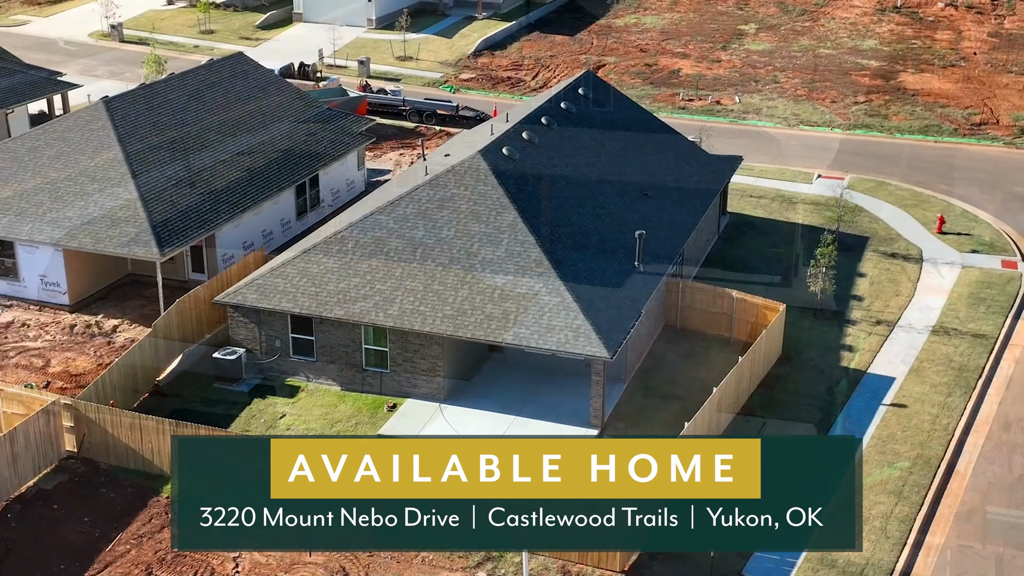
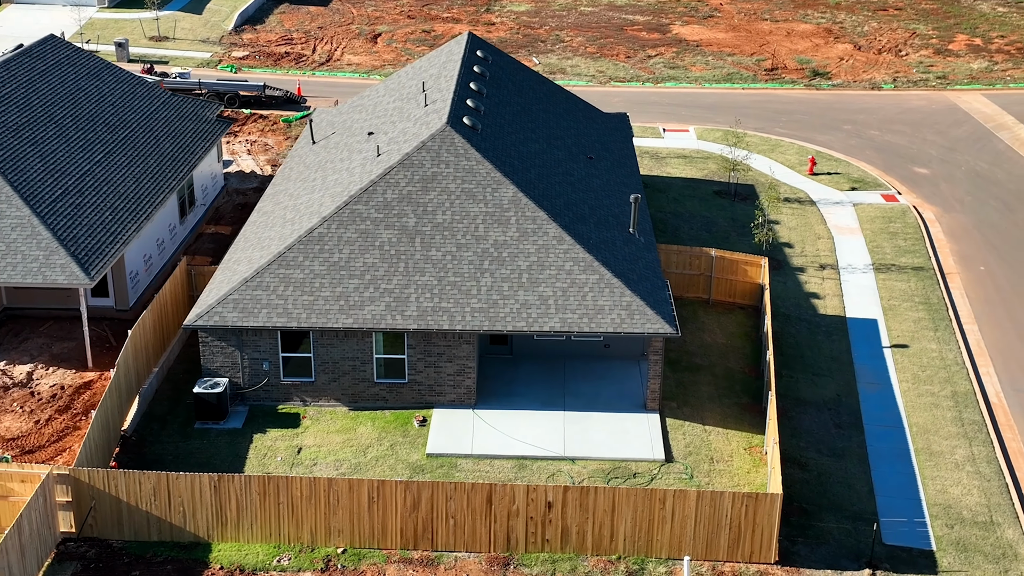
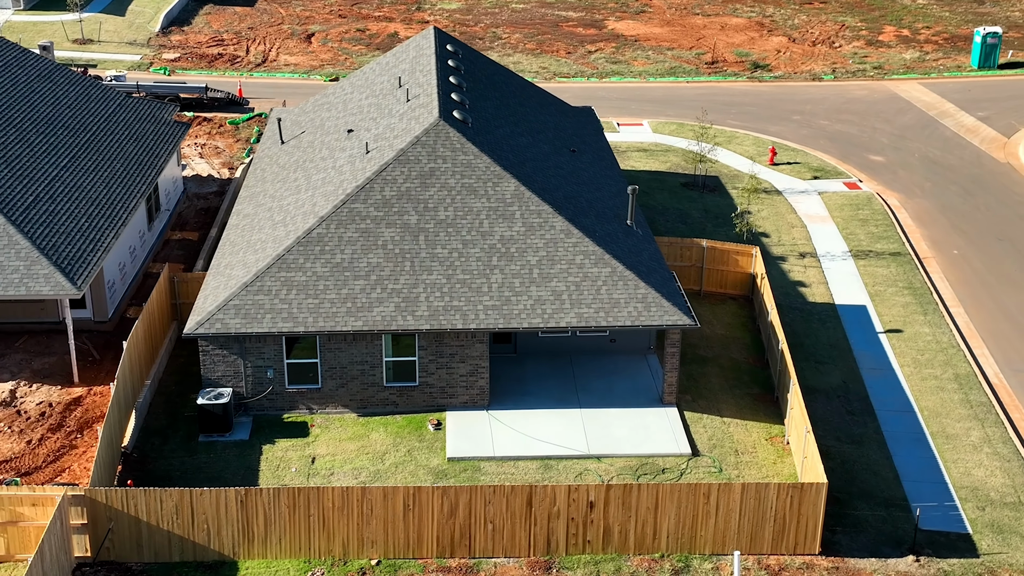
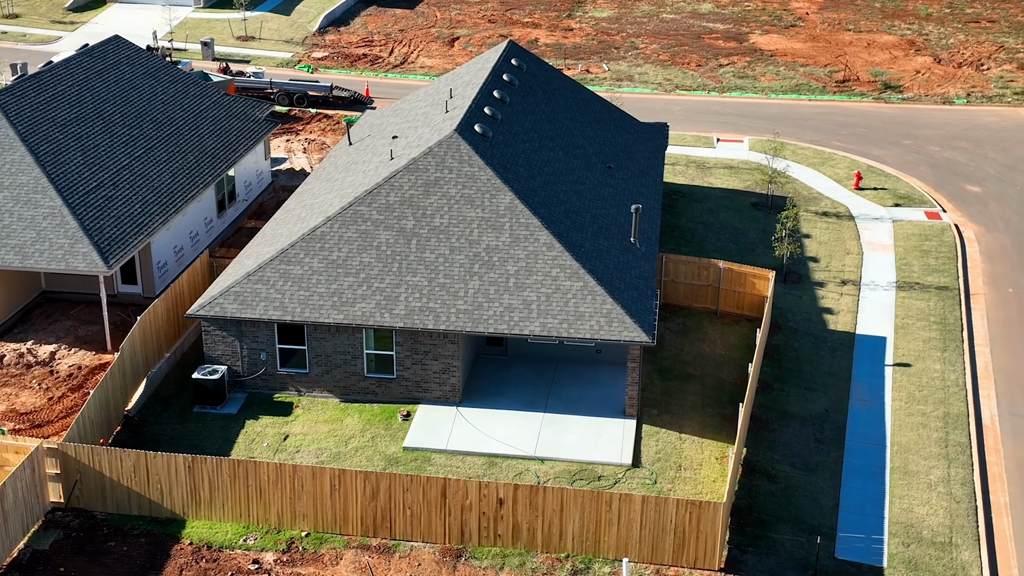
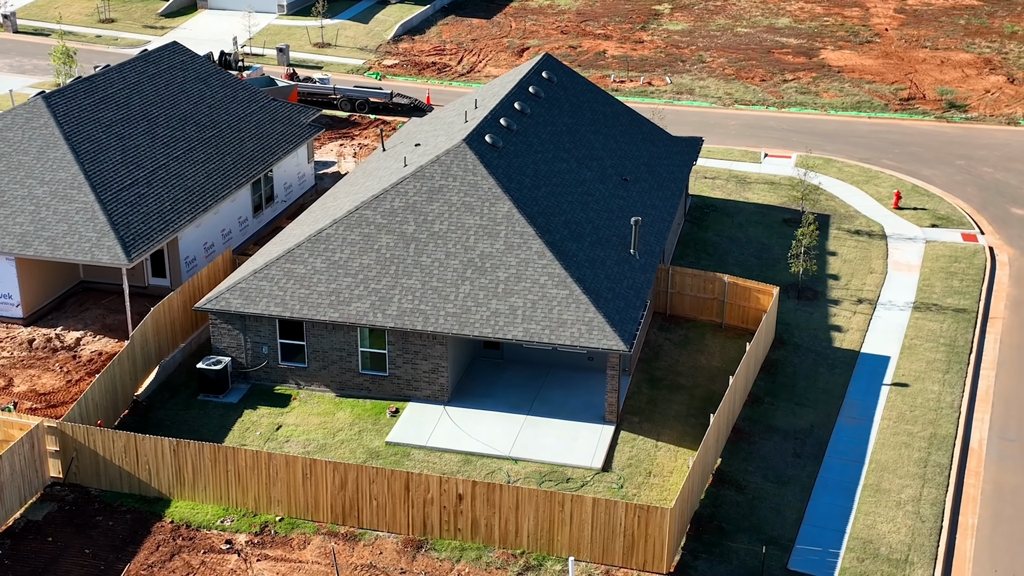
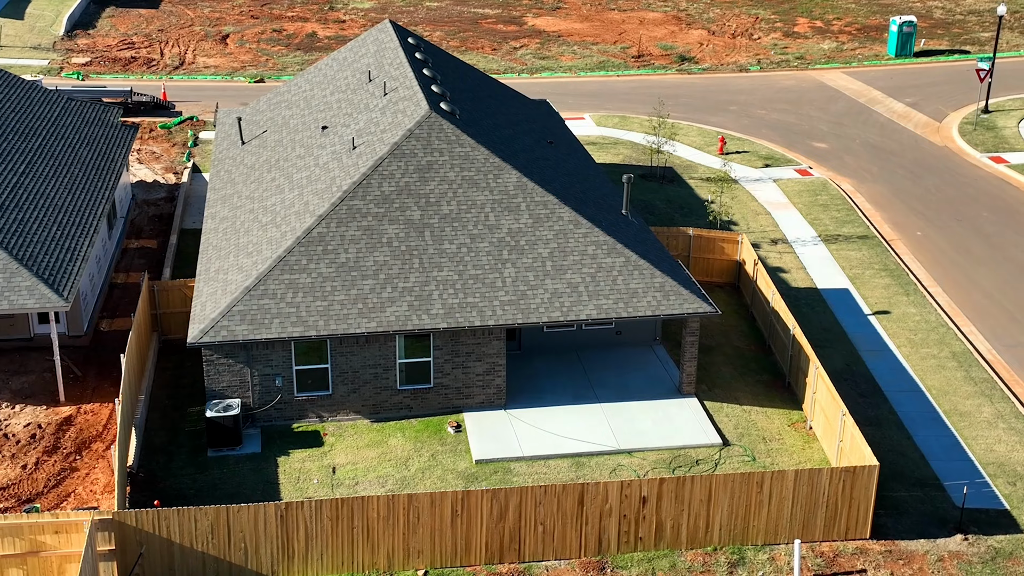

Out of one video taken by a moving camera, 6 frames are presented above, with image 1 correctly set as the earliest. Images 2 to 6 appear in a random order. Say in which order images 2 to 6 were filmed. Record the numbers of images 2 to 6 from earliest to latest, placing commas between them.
5, 4, 2, 3, 6
